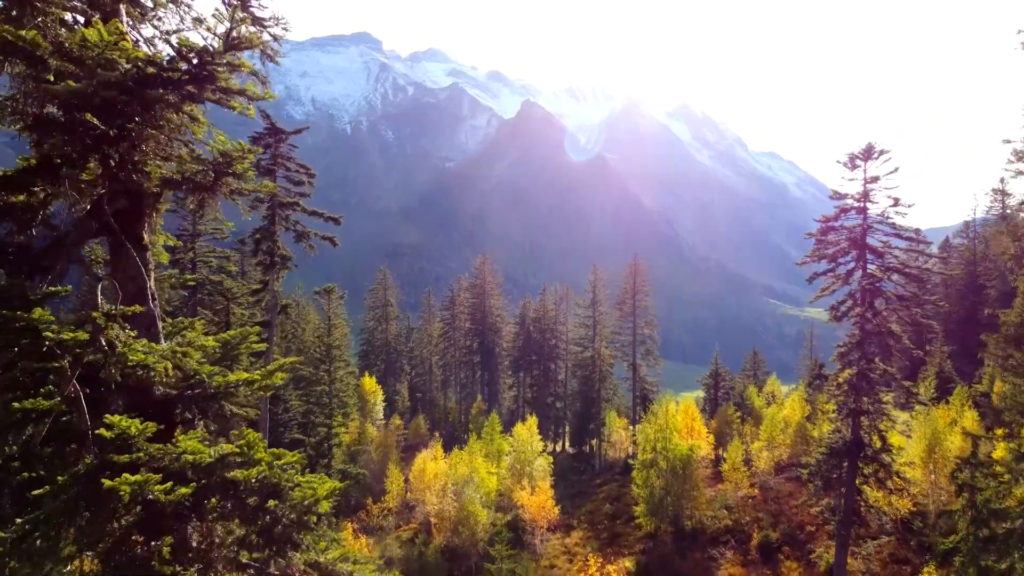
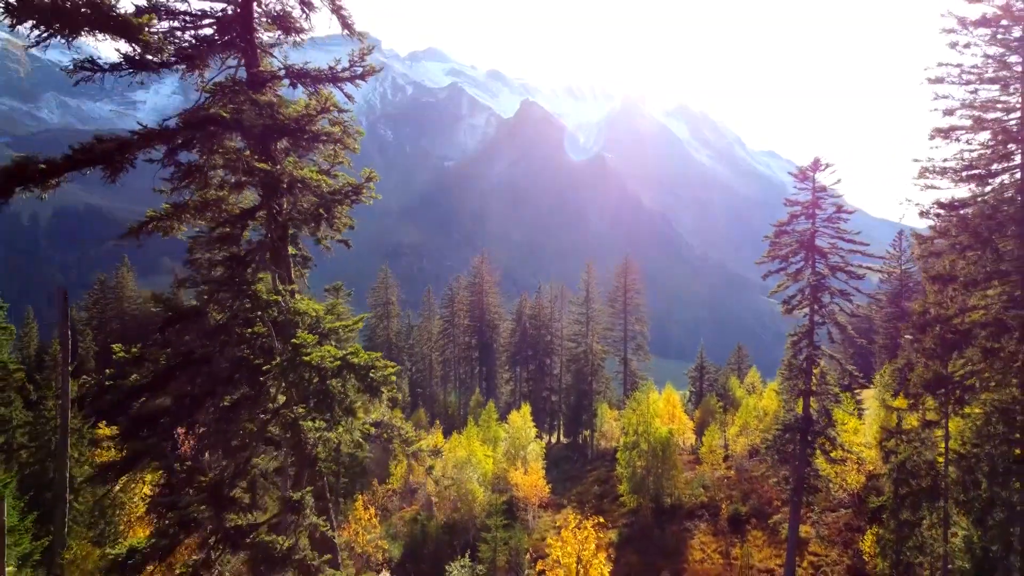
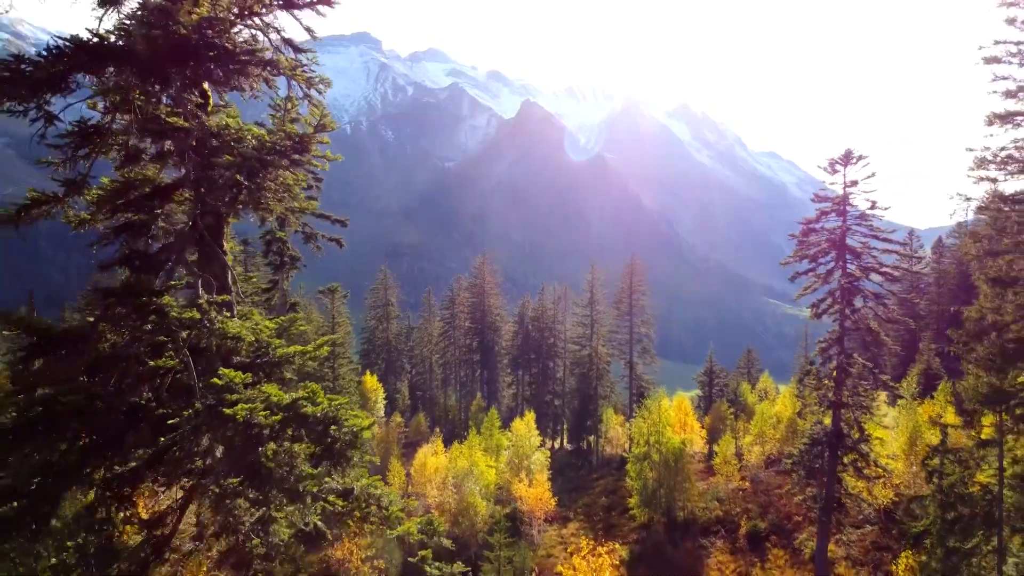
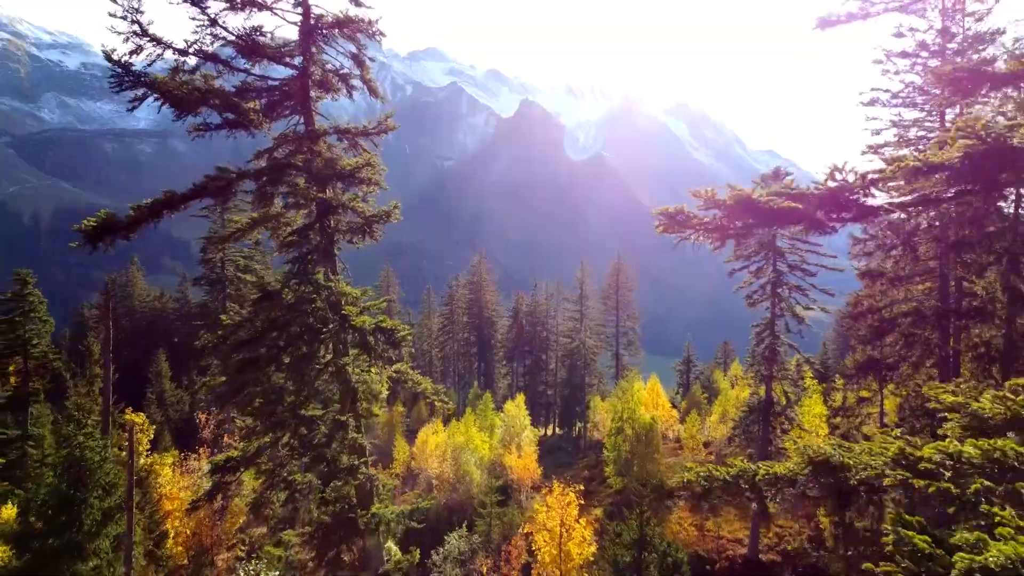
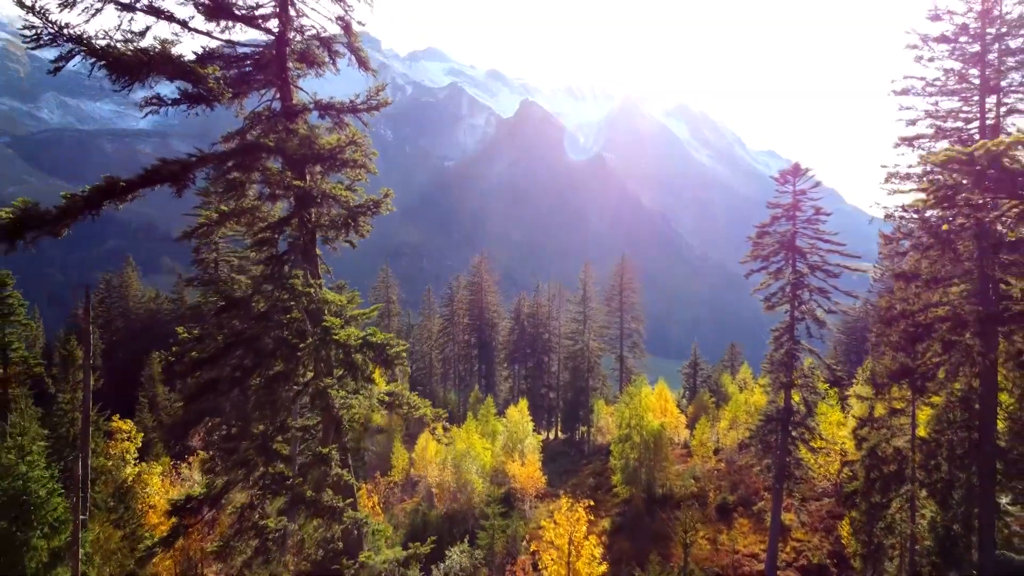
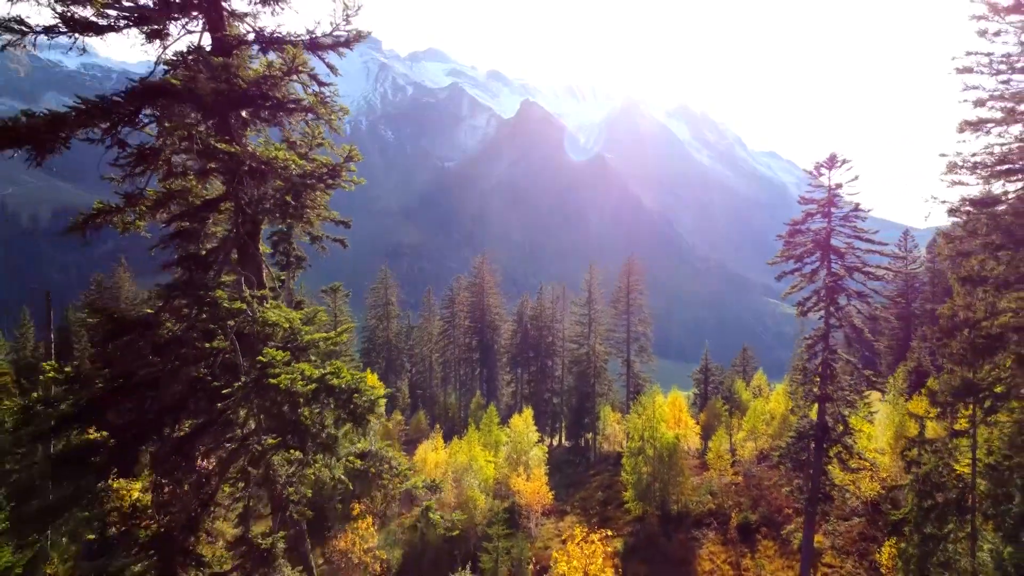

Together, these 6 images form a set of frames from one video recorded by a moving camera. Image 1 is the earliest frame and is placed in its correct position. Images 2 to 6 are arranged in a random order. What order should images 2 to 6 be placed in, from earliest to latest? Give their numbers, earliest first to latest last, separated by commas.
3, 6, 2, 5, 4
